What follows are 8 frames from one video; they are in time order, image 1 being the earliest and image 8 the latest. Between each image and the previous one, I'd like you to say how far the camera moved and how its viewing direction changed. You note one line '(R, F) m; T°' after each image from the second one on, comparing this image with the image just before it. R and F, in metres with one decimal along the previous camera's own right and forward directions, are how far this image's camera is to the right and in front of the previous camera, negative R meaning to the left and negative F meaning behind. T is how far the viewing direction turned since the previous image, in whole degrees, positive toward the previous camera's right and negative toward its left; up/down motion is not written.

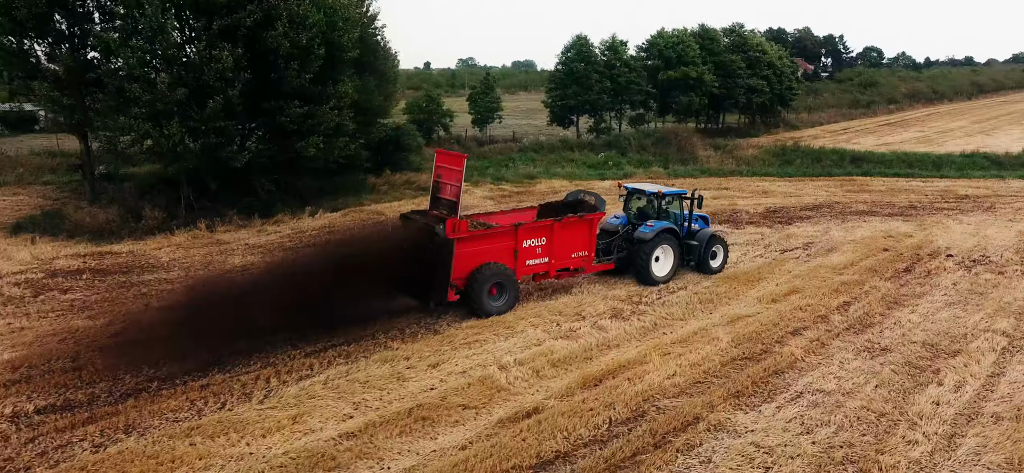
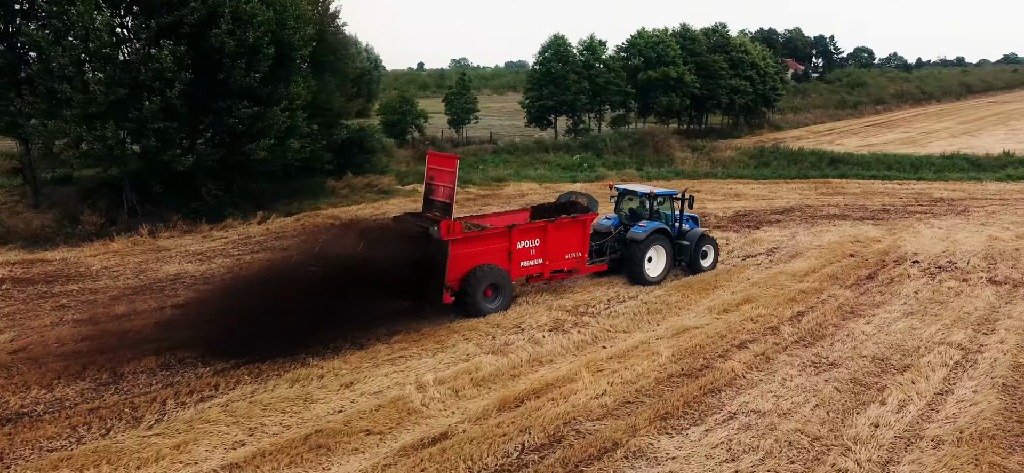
(+0.7, +0.4) m; +1°
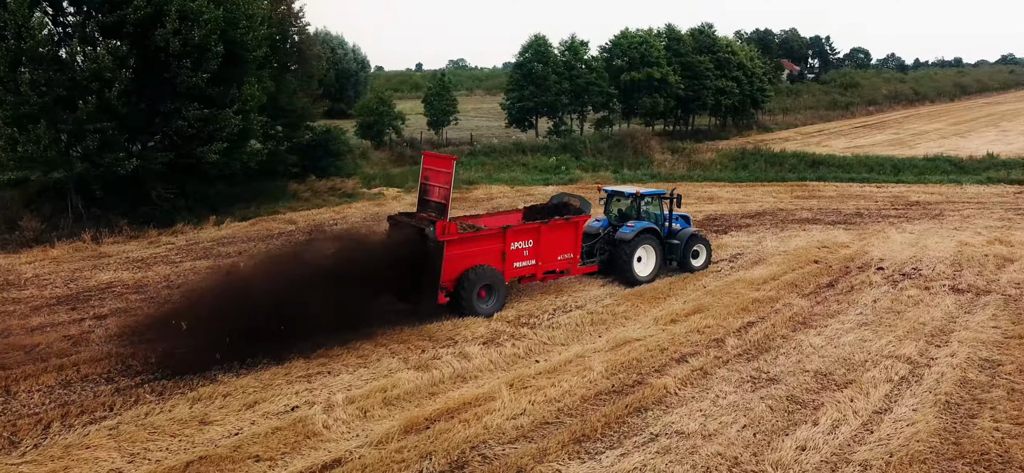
(+0.8, +0.4) m; 0°
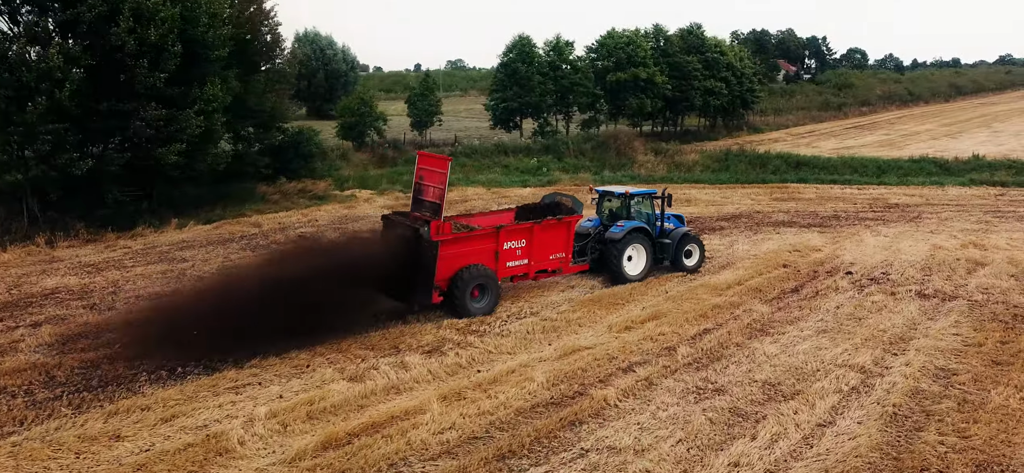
(+0.6, +0.2) m; 0°
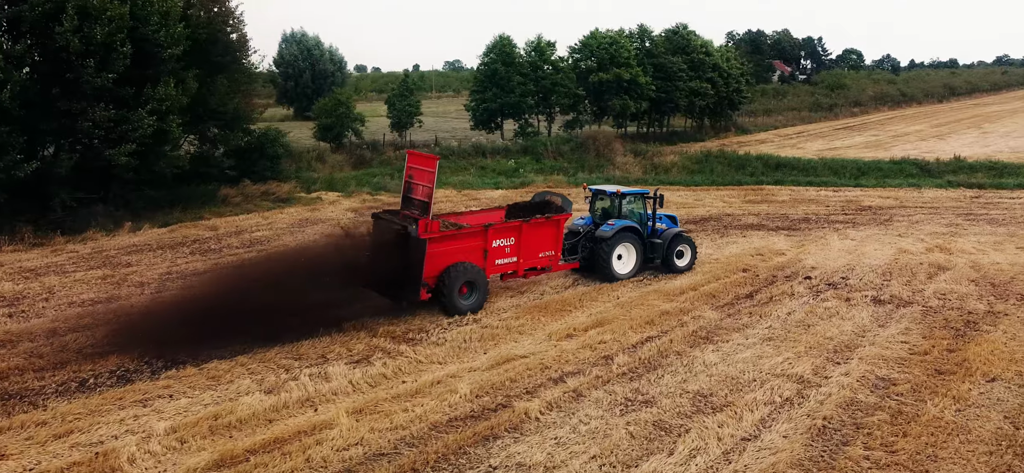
(+0.8, +0.2) m; 0°
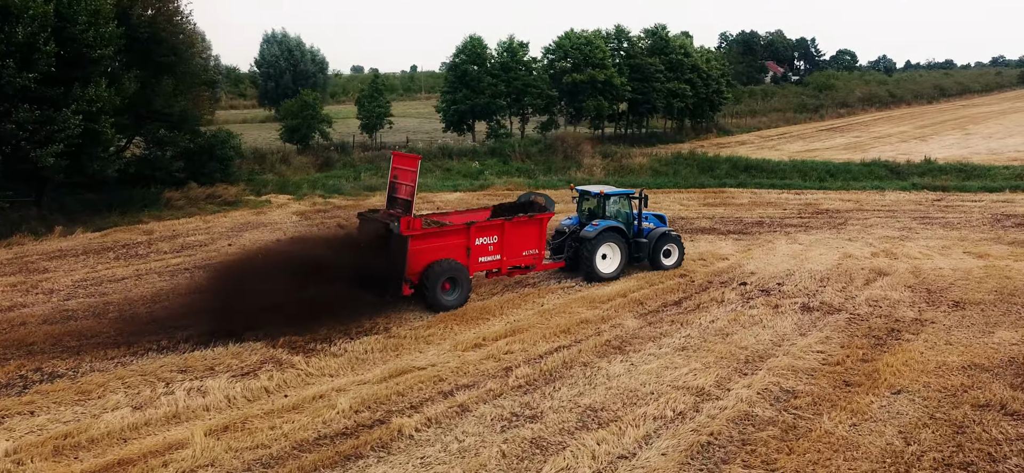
(+1.1, +0.3) m; 0°
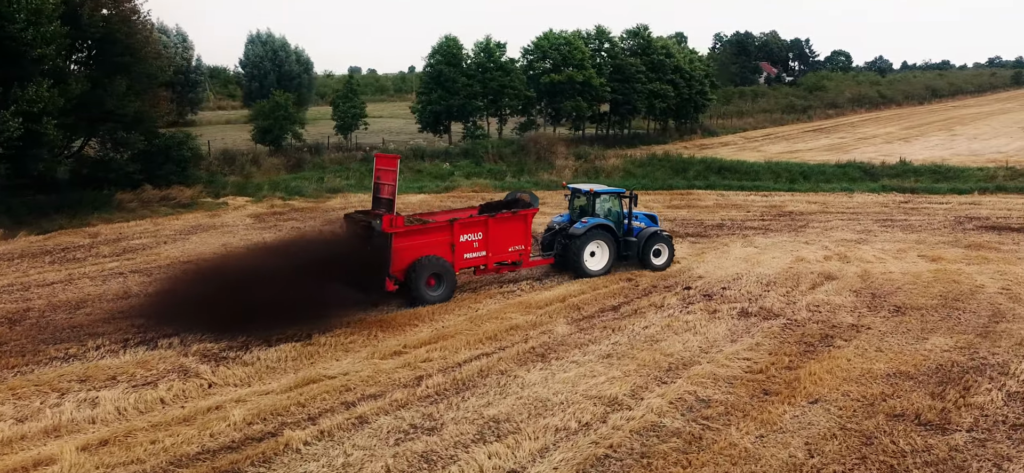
(+0.9, +0.2) m; 0°
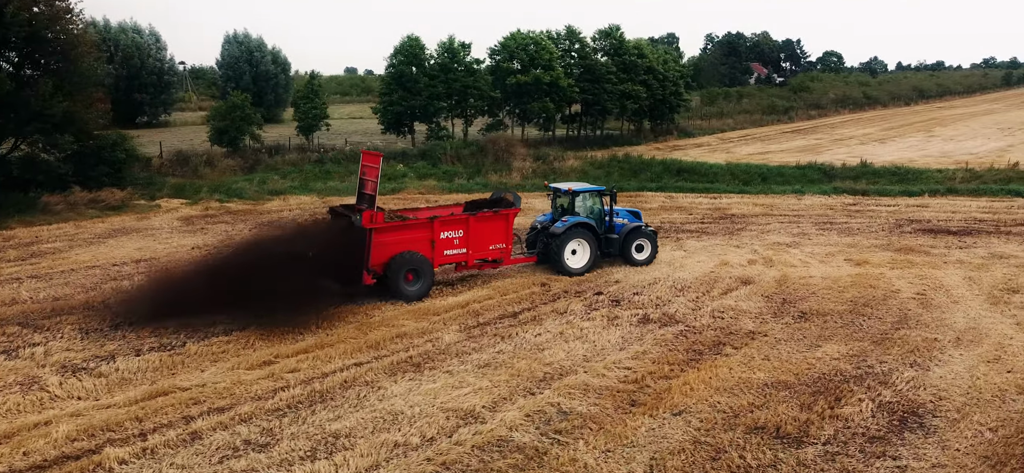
(+1.4, +0.2) m; +1°
